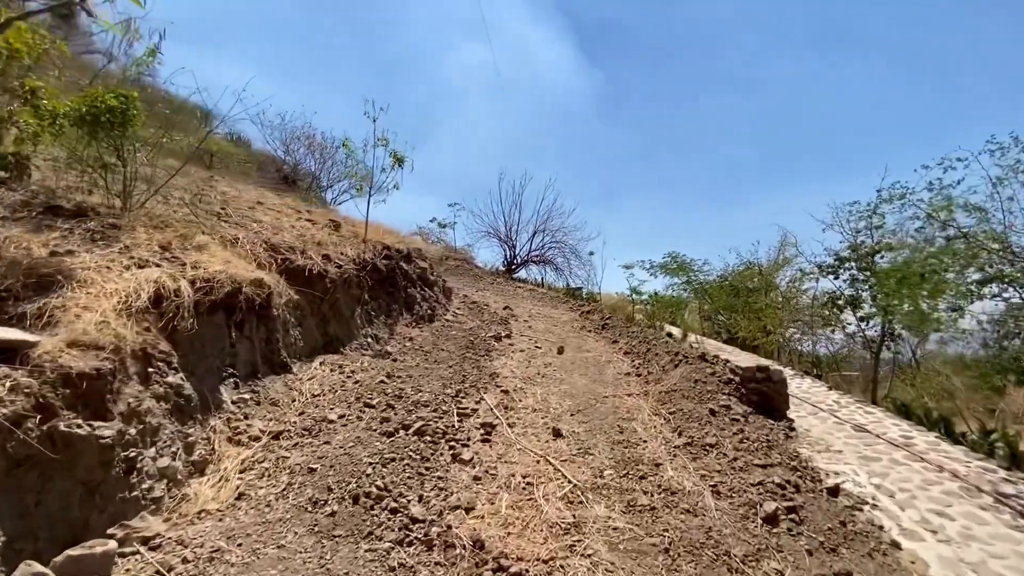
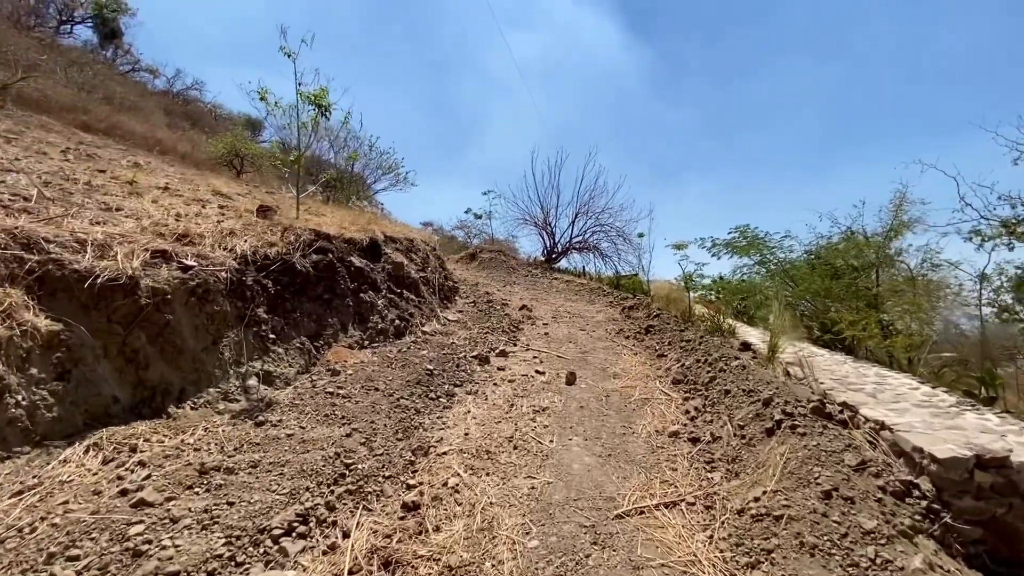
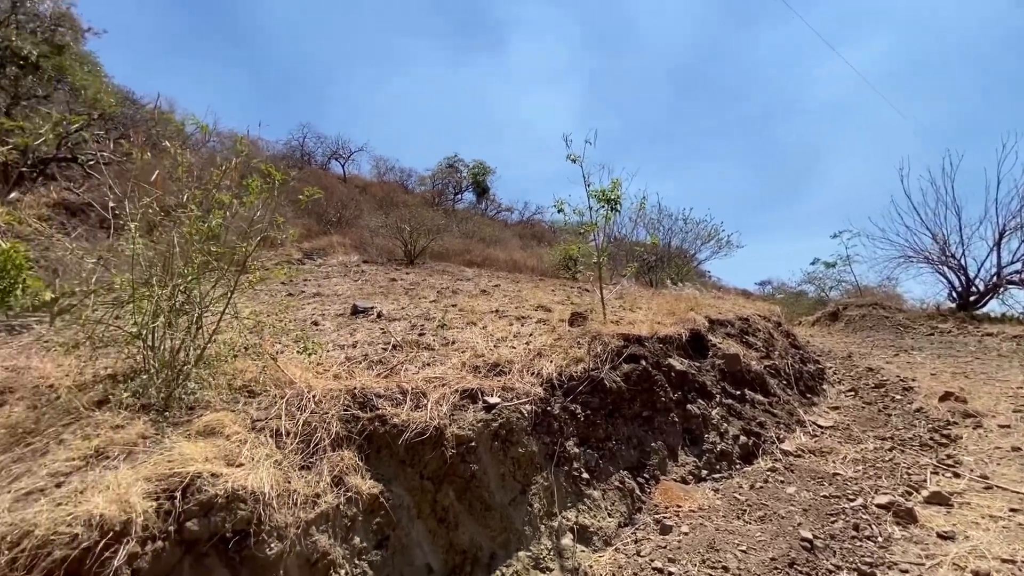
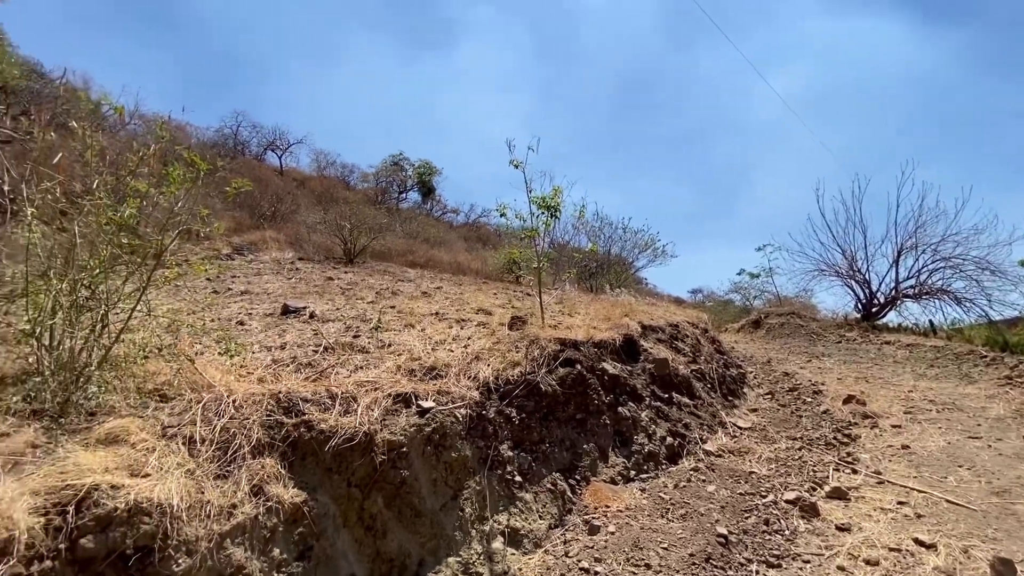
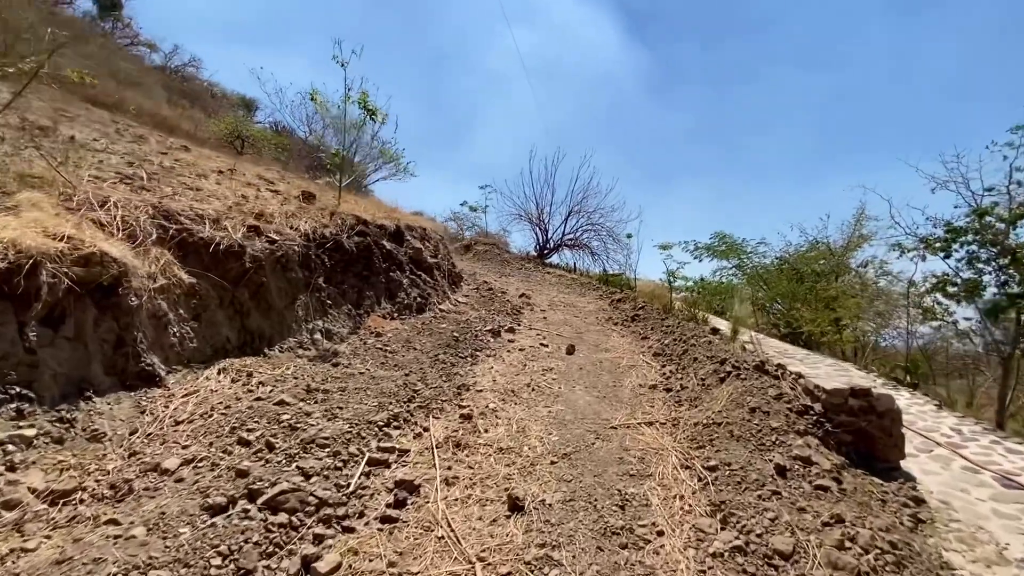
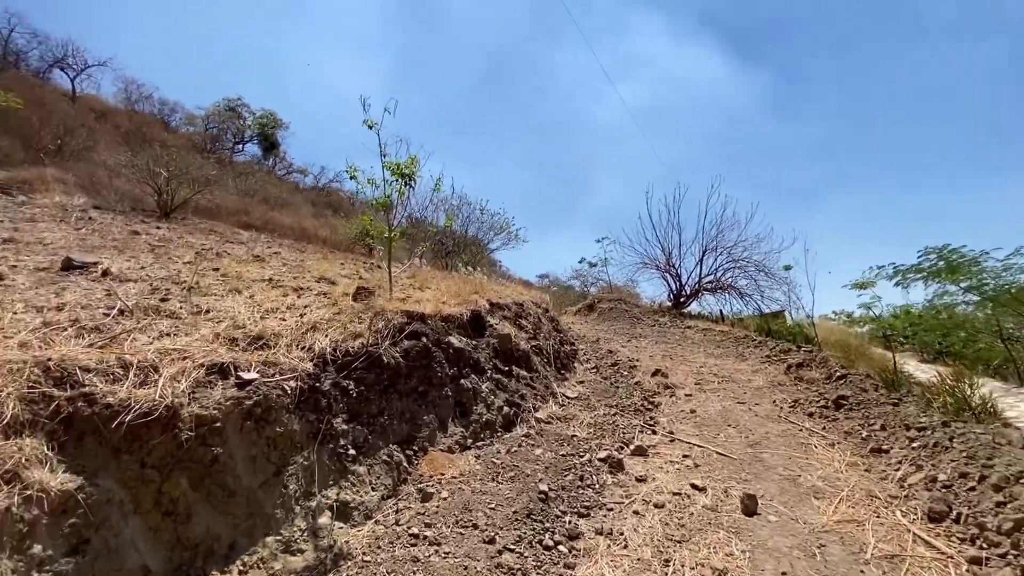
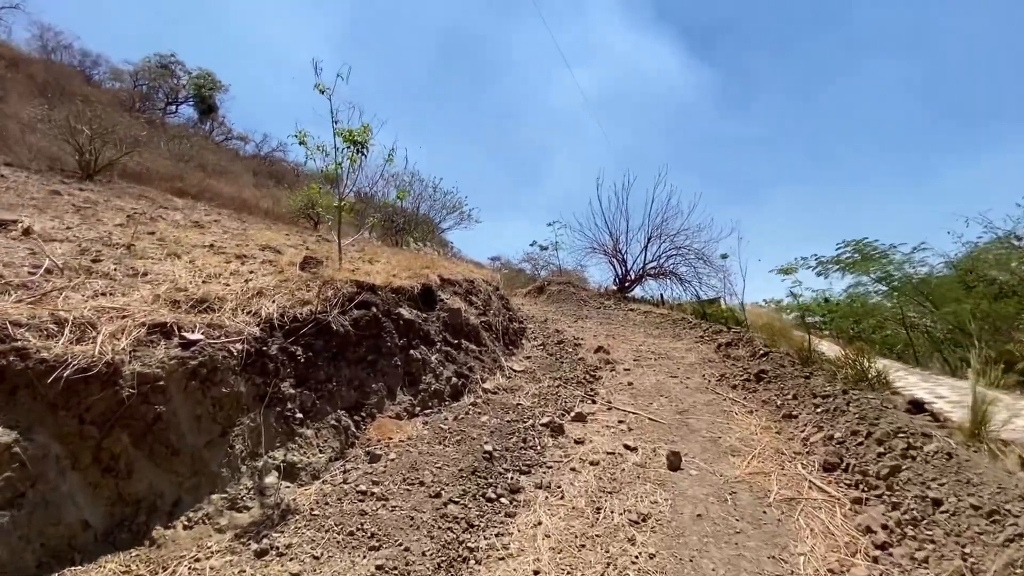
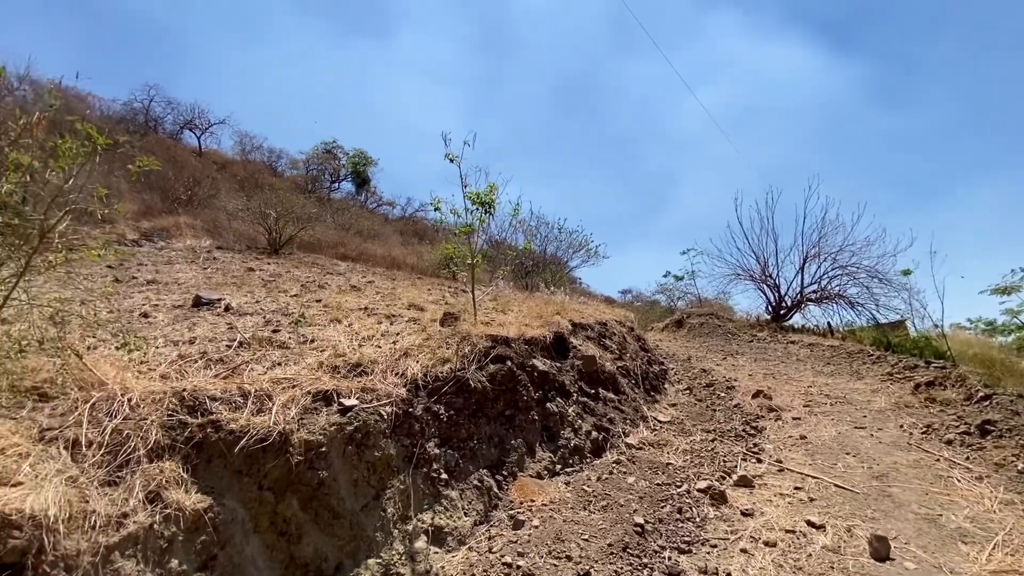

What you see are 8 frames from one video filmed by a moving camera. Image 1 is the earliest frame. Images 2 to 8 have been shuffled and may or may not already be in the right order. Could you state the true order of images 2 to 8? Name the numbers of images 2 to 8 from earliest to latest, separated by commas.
5, 2, 7, 6, 8, 4, 3
